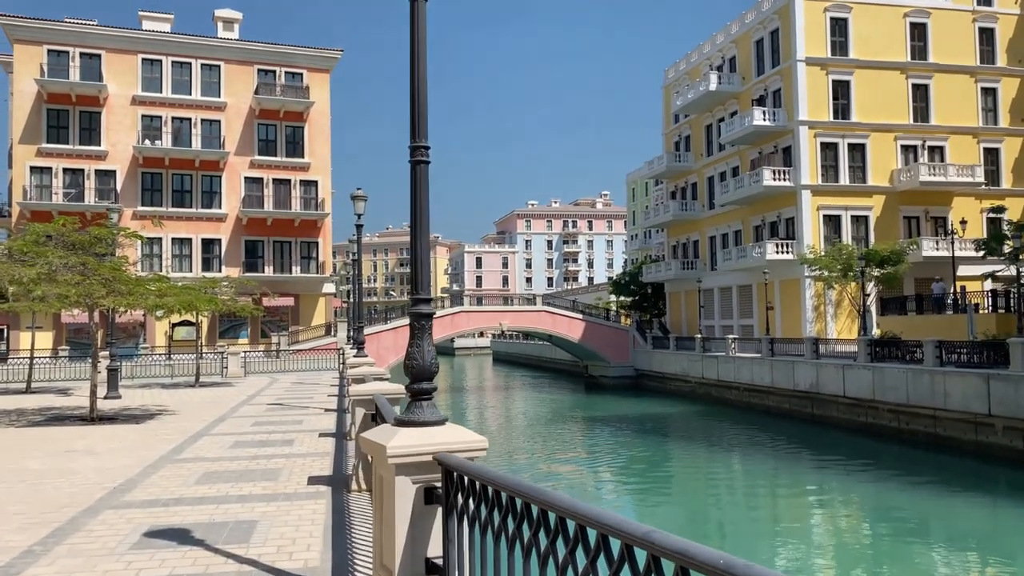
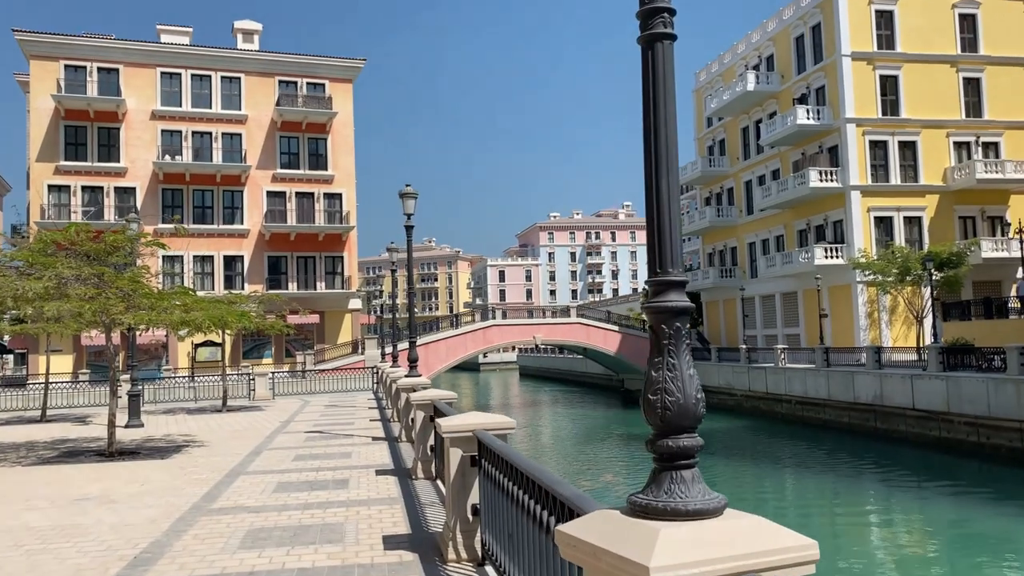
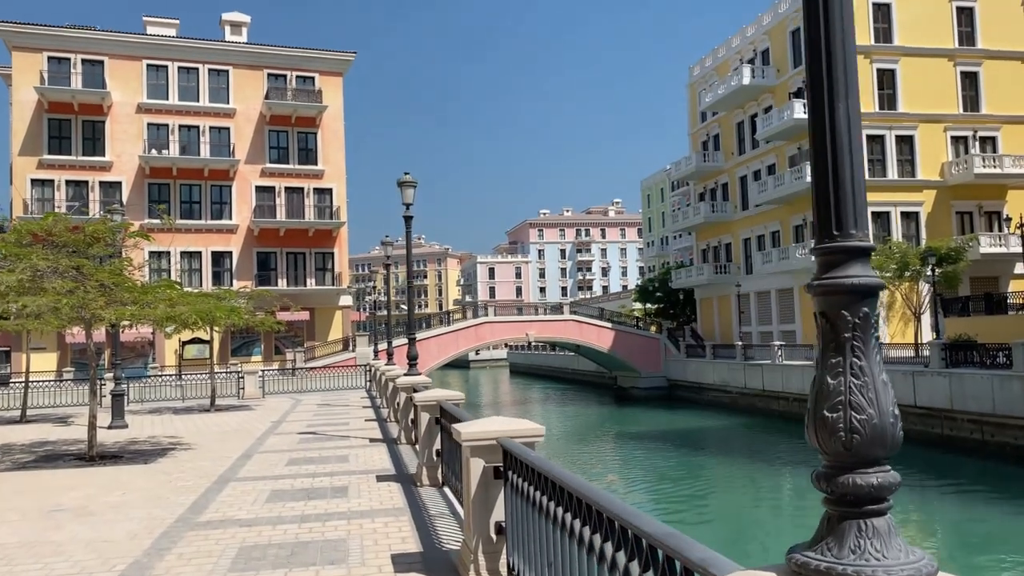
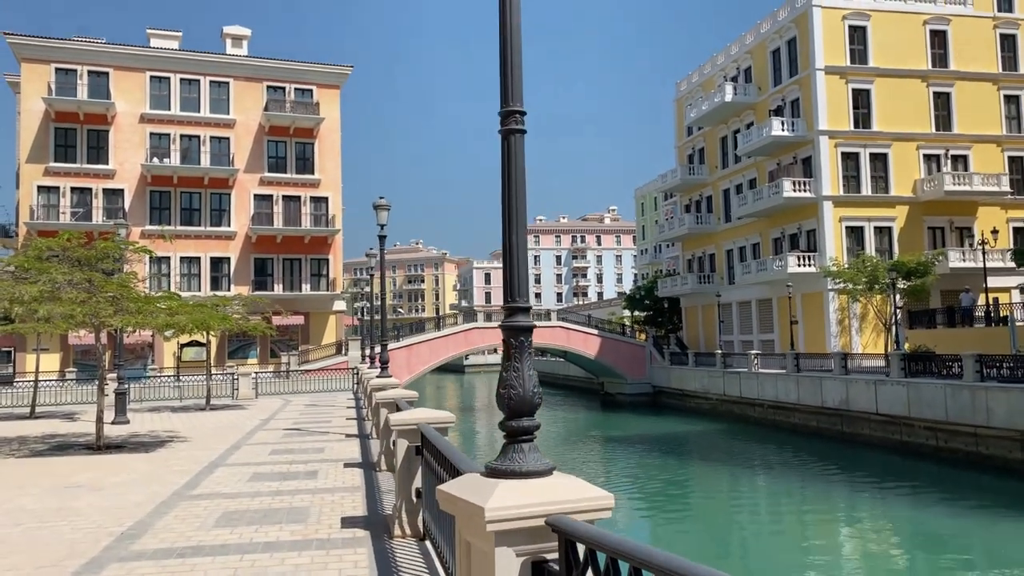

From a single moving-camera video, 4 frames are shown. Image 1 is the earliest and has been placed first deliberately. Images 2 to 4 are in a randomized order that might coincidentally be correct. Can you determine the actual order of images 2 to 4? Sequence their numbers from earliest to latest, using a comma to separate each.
4, 2, 3
